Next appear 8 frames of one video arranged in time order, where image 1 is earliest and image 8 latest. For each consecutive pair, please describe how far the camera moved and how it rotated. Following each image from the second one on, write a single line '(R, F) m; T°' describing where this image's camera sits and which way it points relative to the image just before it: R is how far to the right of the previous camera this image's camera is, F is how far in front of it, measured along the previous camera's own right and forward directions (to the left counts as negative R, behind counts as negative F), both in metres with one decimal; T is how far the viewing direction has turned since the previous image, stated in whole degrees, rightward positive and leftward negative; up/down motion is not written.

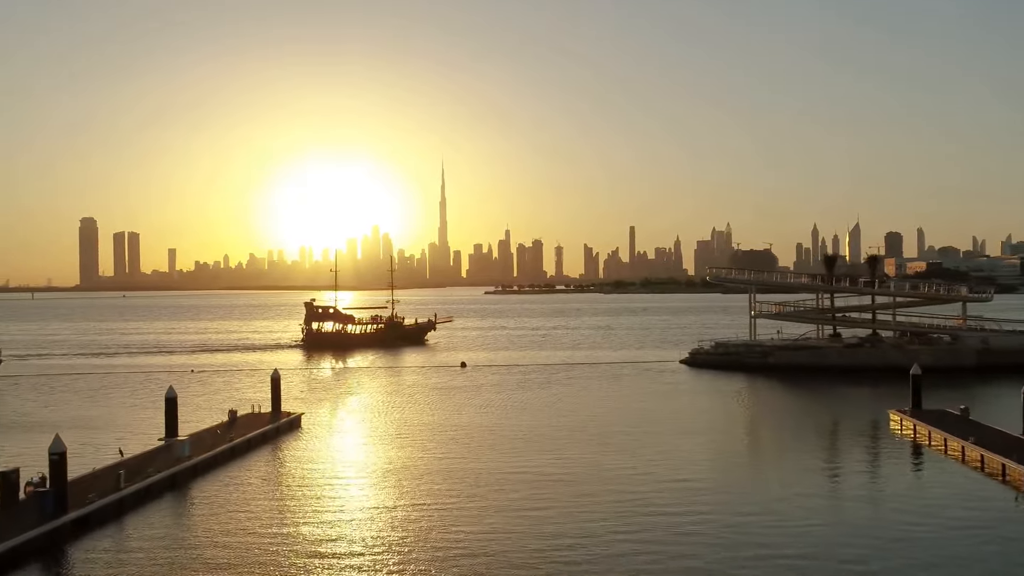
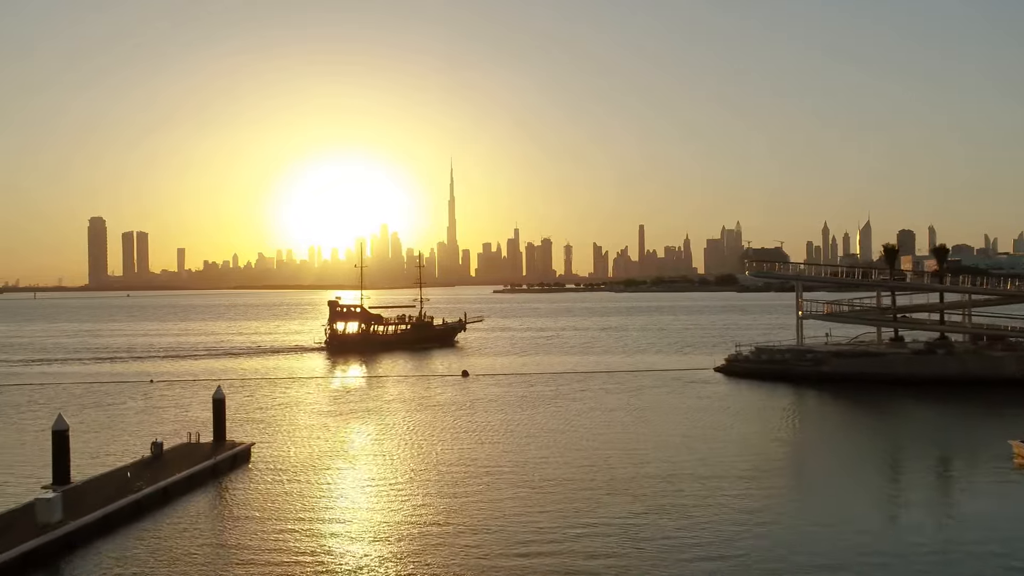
(+0.1, +7.5) m; -1°
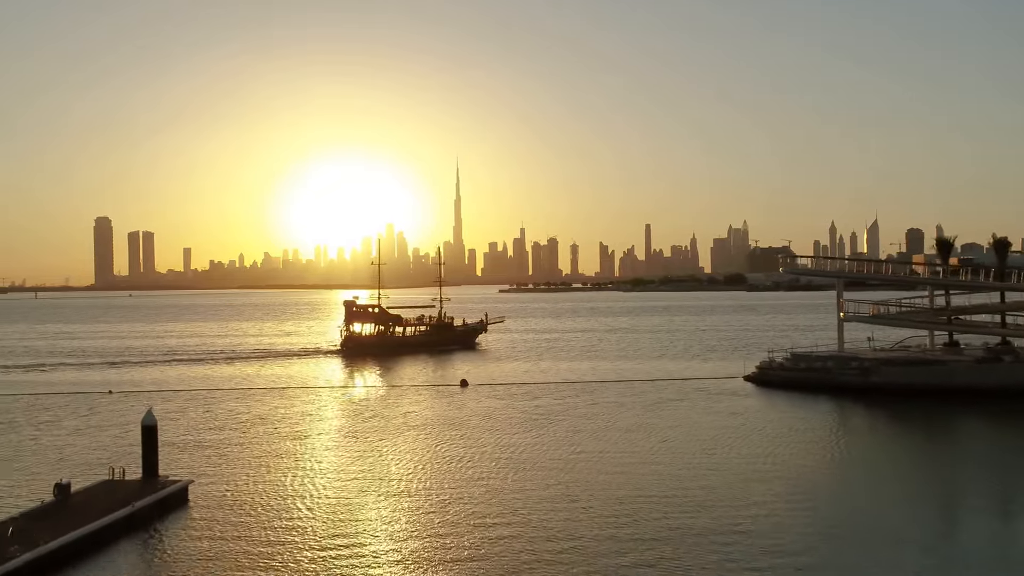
(+0.1, +5.4) m; 0°
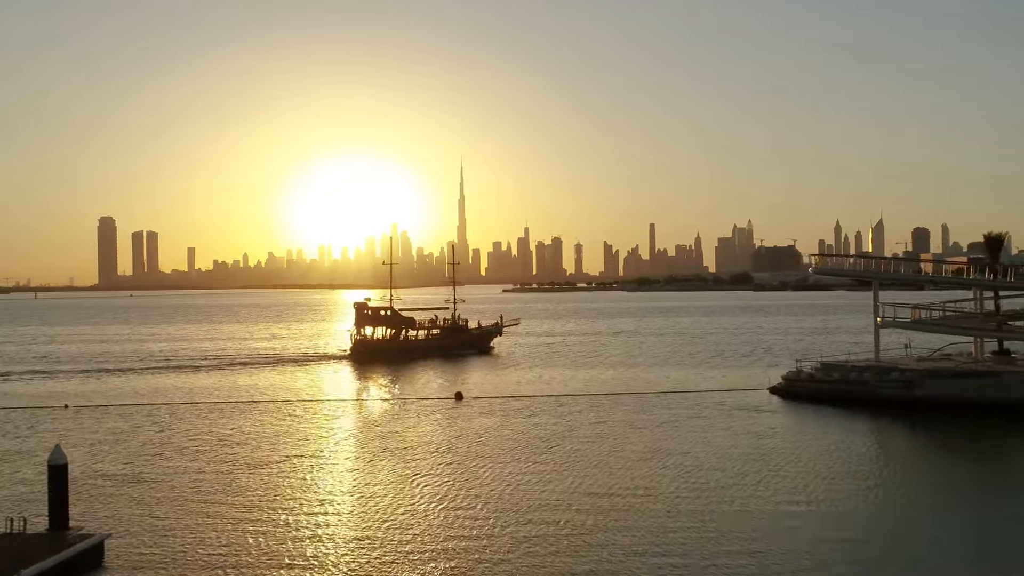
(+0.2, +4.2) m; 0°
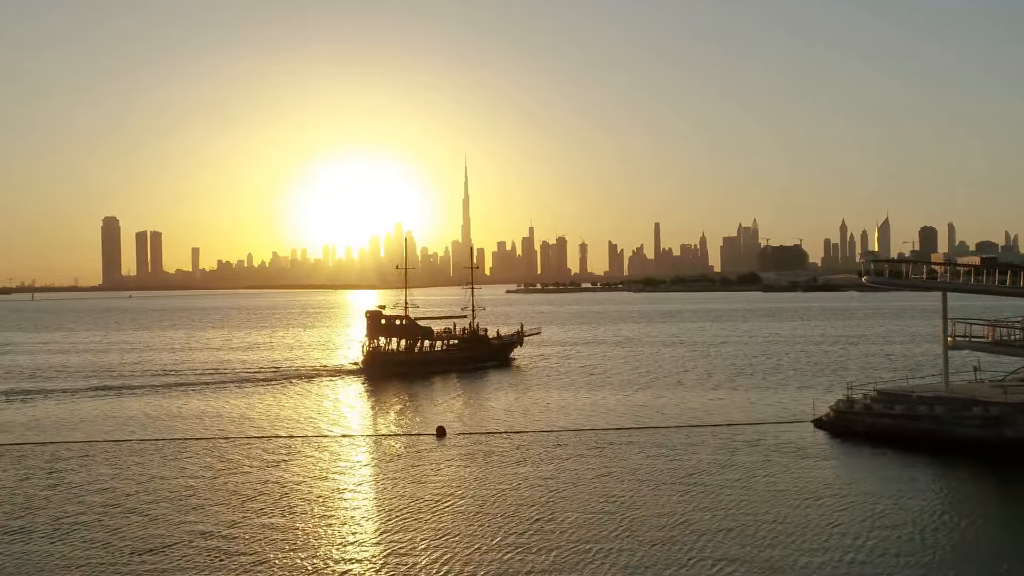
(0.0, +5.5) m; 0°
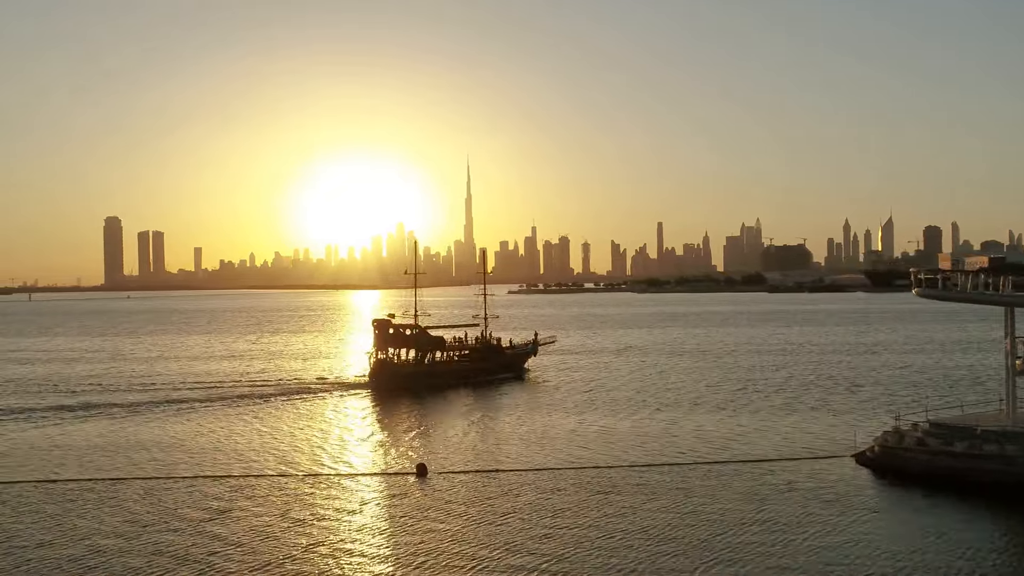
(+0.4, +4.8) m; 0°
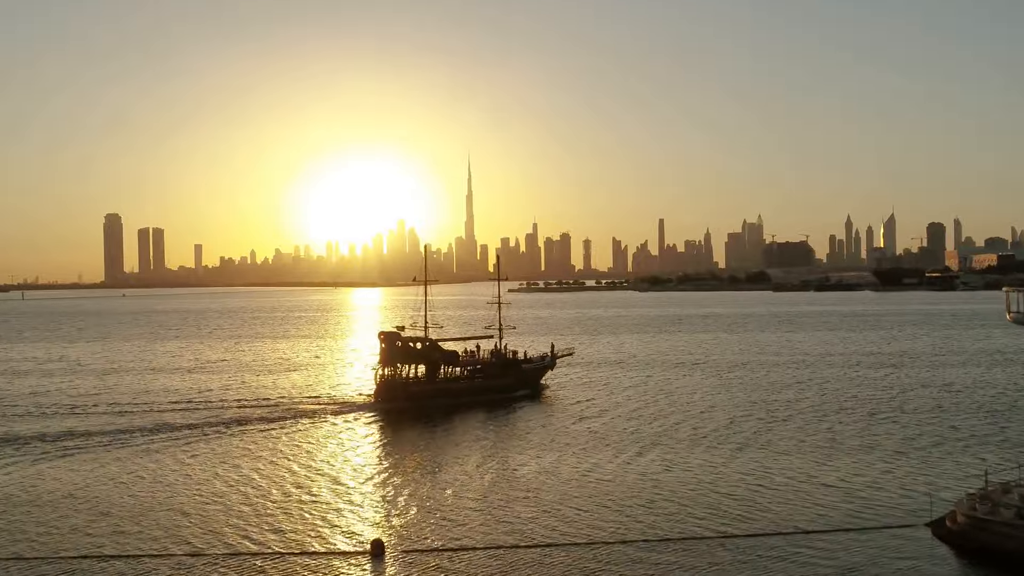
(+0.8, +6.5) m; 0°
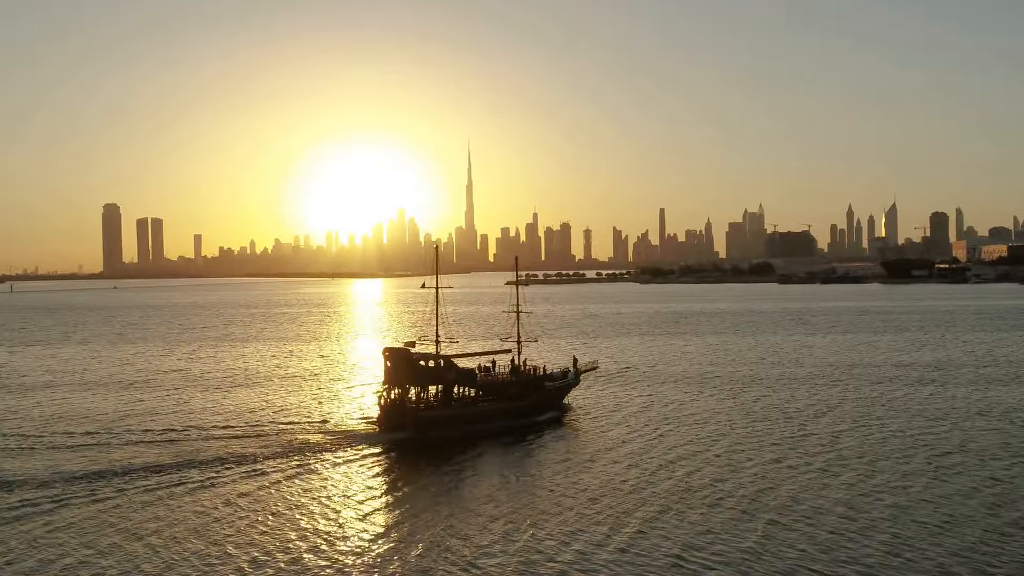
(+1.2, +8.6) m; 0°
